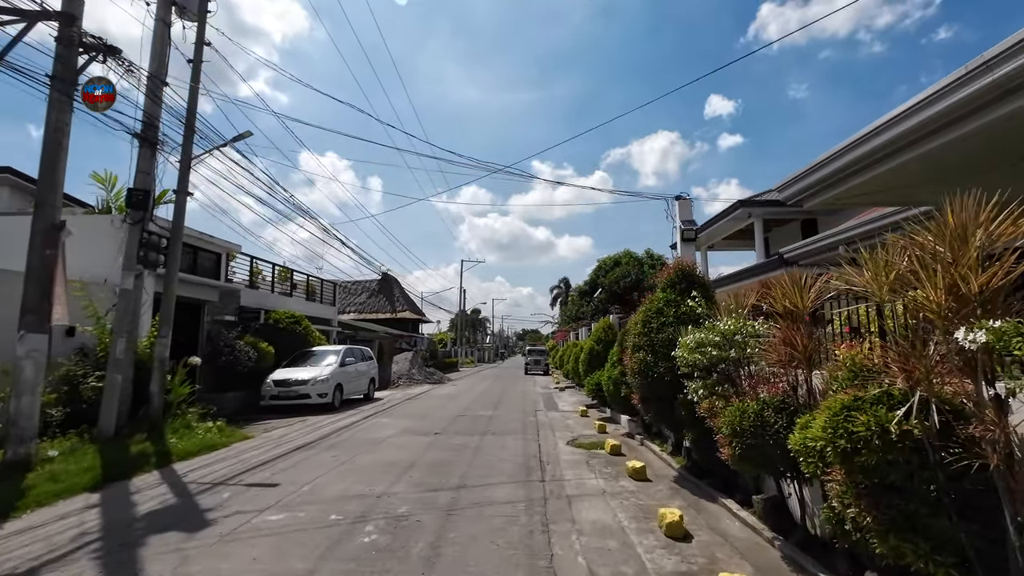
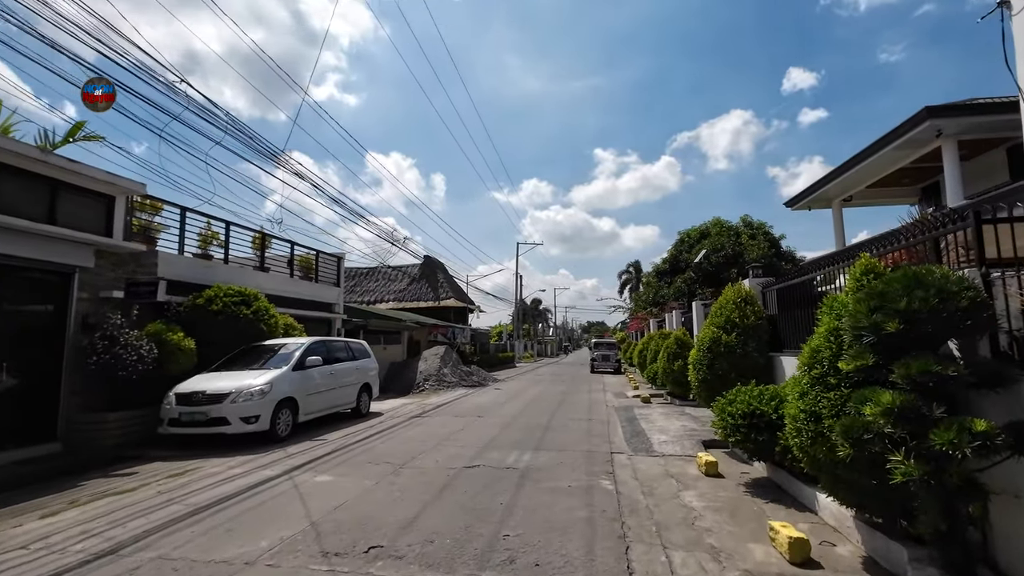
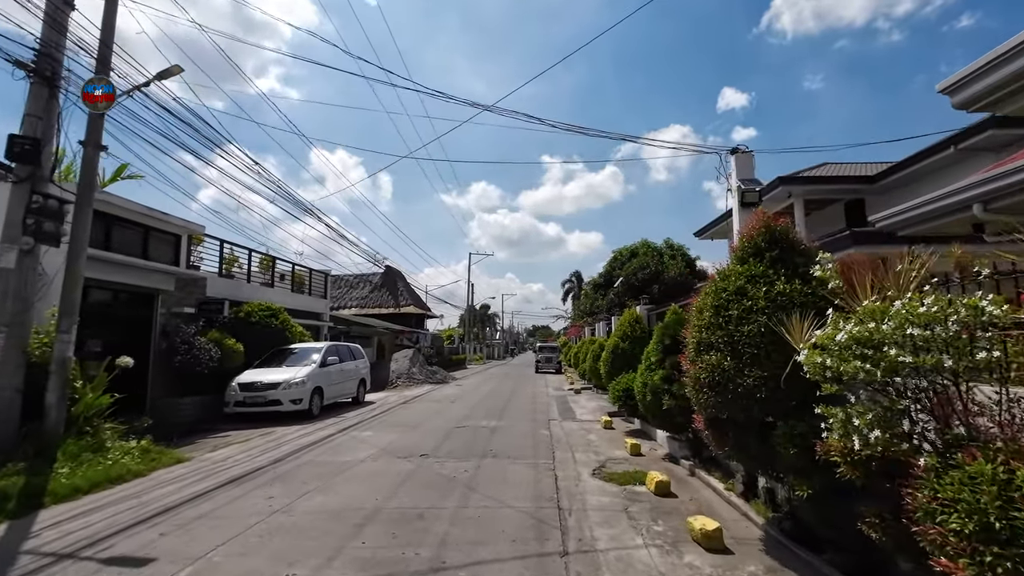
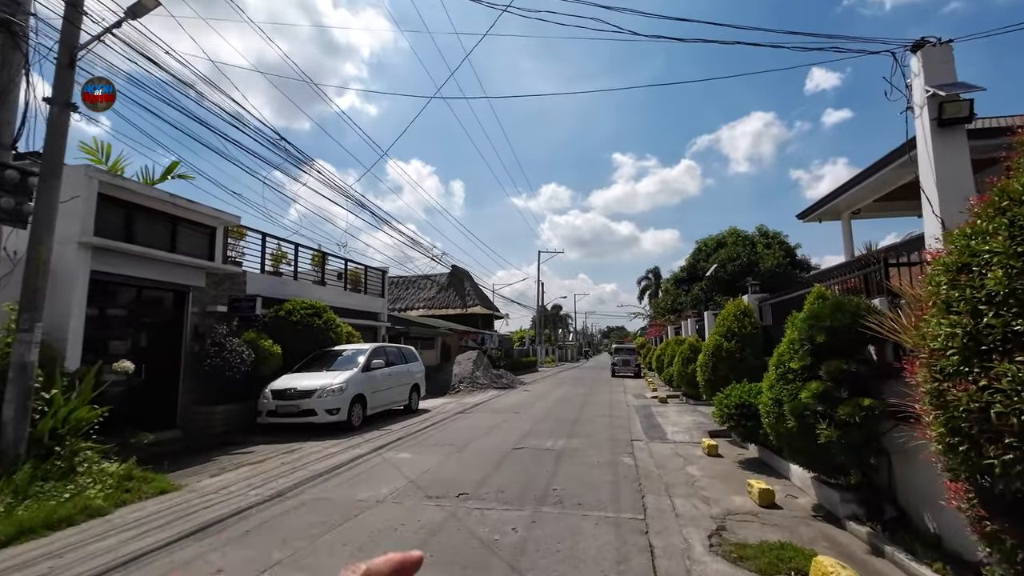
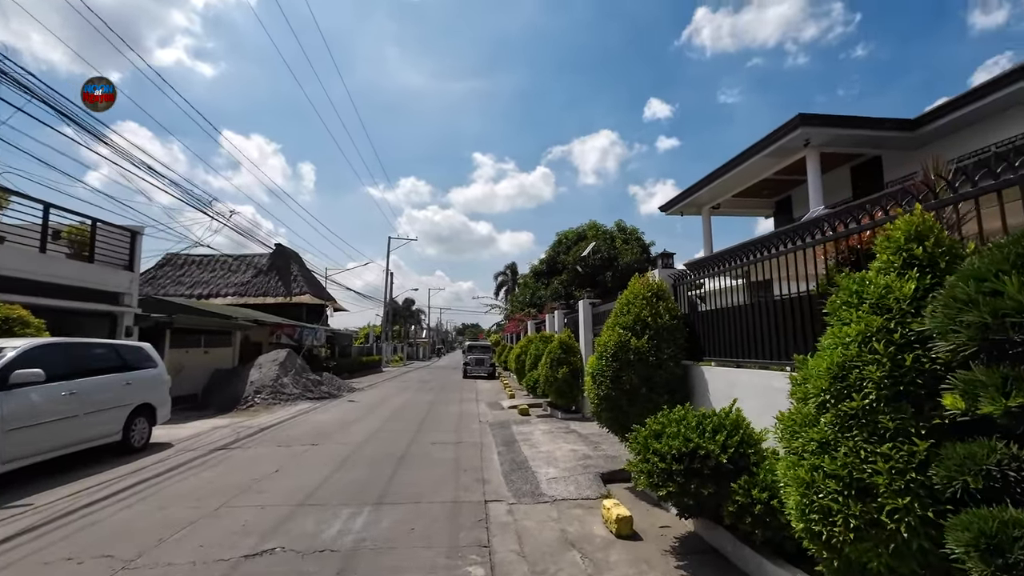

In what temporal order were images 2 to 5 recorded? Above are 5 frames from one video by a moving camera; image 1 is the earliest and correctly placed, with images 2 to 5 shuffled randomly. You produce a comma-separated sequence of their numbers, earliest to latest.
3, 4, 2, 5
